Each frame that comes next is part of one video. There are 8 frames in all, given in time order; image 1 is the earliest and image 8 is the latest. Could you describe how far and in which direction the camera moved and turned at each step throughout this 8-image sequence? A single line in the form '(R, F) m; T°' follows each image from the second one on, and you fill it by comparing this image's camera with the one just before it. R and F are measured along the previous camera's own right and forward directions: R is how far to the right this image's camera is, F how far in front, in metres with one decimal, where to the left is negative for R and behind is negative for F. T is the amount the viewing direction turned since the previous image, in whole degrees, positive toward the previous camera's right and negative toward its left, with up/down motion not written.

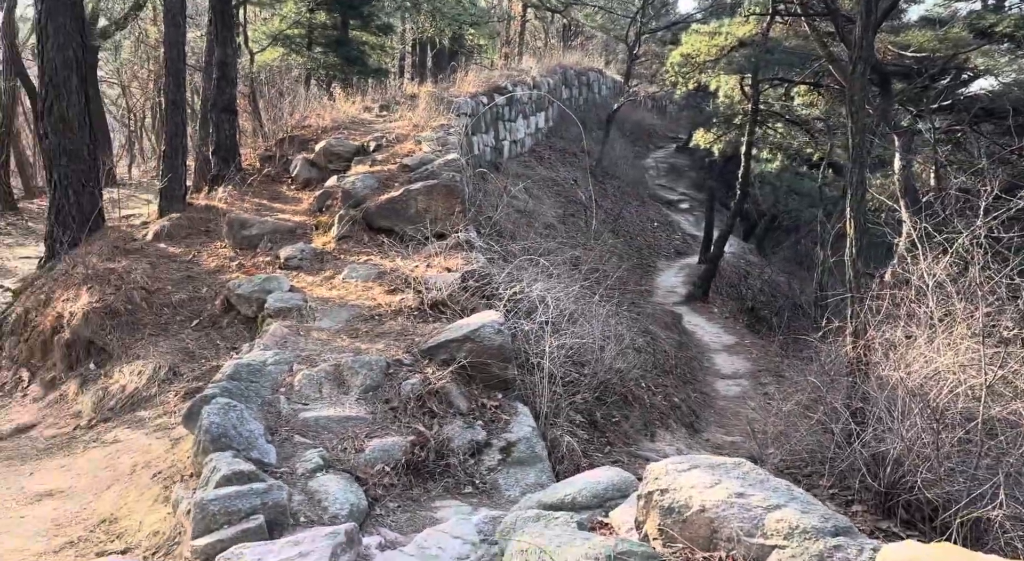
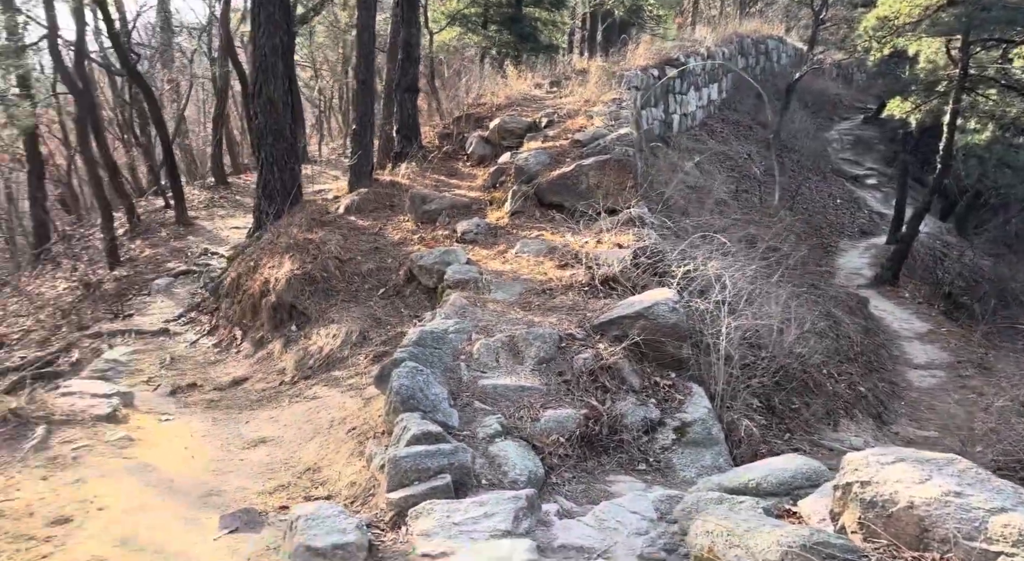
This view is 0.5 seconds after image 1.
(-0.1, -0.1) m; -10°
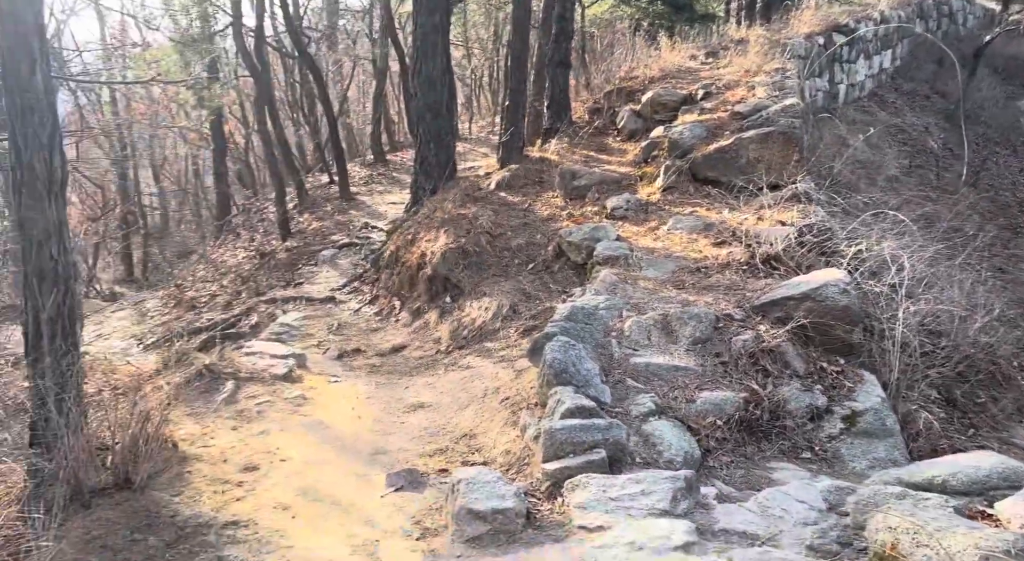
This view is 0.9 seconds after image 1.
(-0.1, +0.1) m; -9°
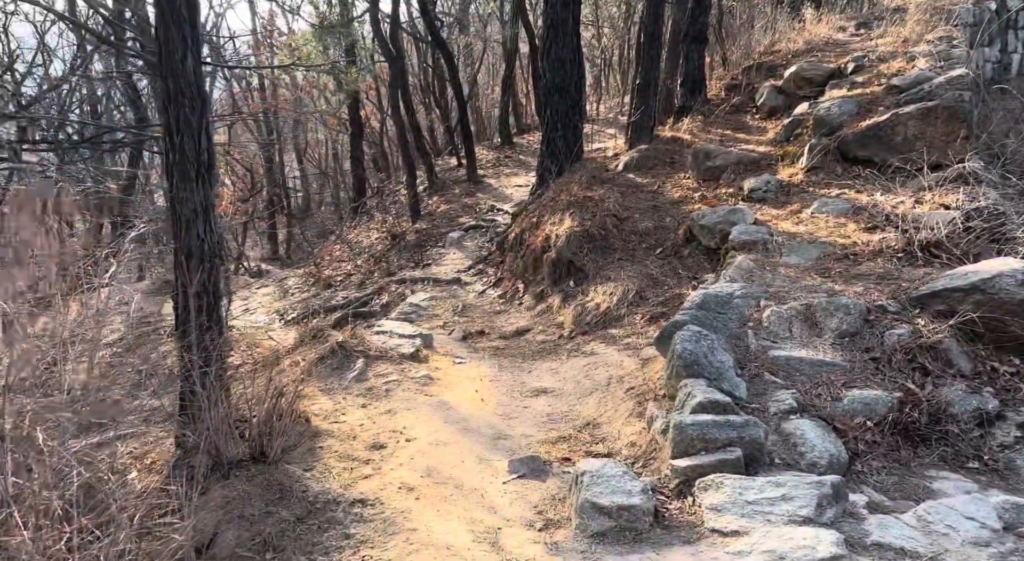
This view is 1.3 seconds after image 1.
(0.0, +0.2) m; -8°
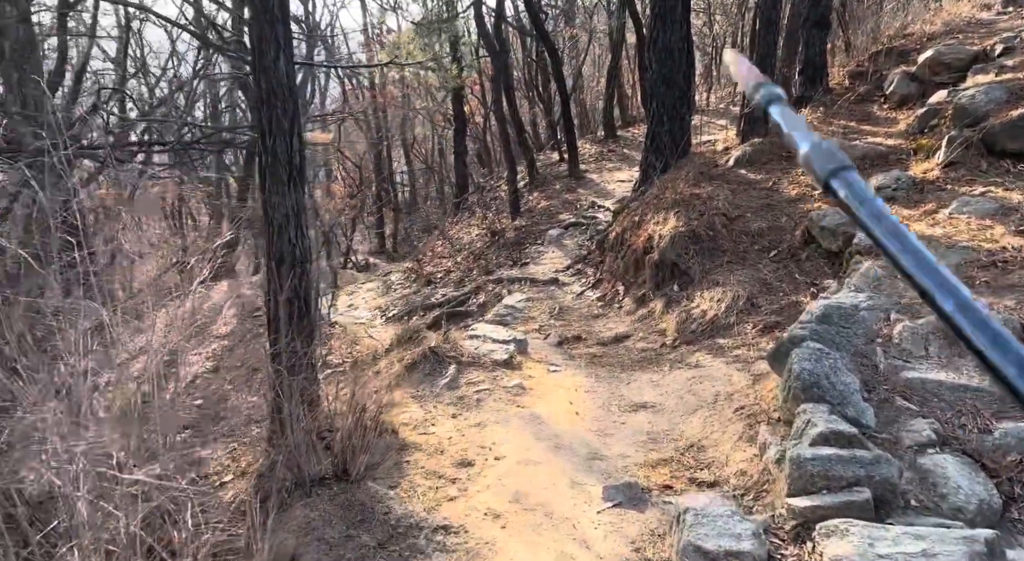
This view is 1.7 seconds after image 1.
(0.0, +0.4) m; -7°
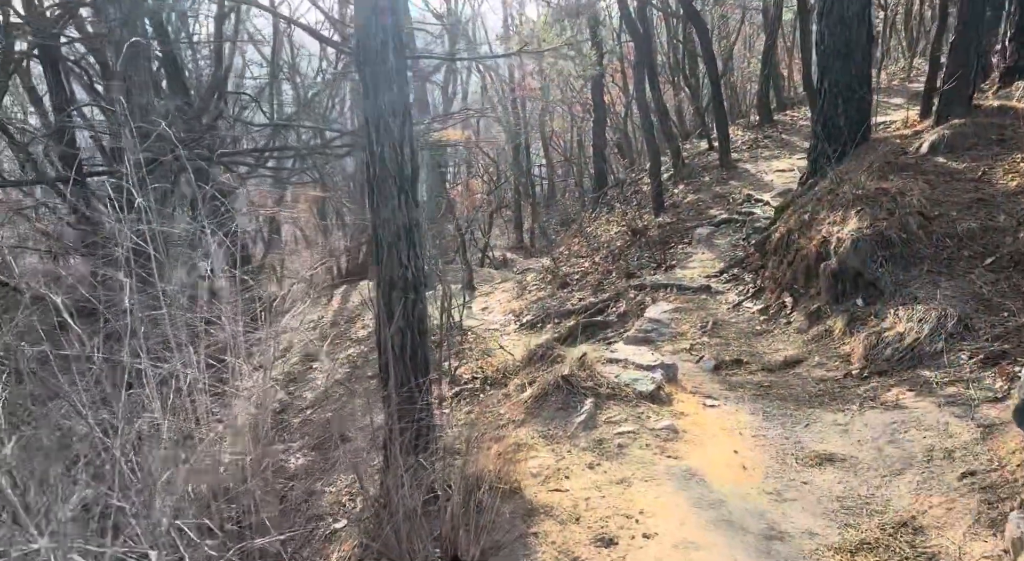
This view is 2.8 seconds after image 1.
(-0.1, +1.0) m; -9°
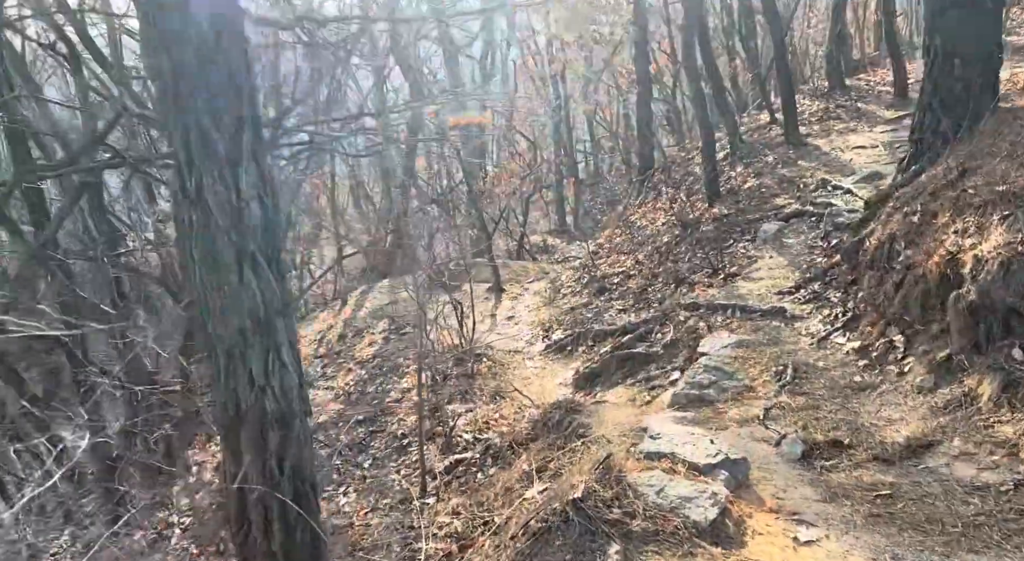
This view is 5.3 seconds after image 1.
(+0.3, +2.0) m; -3°
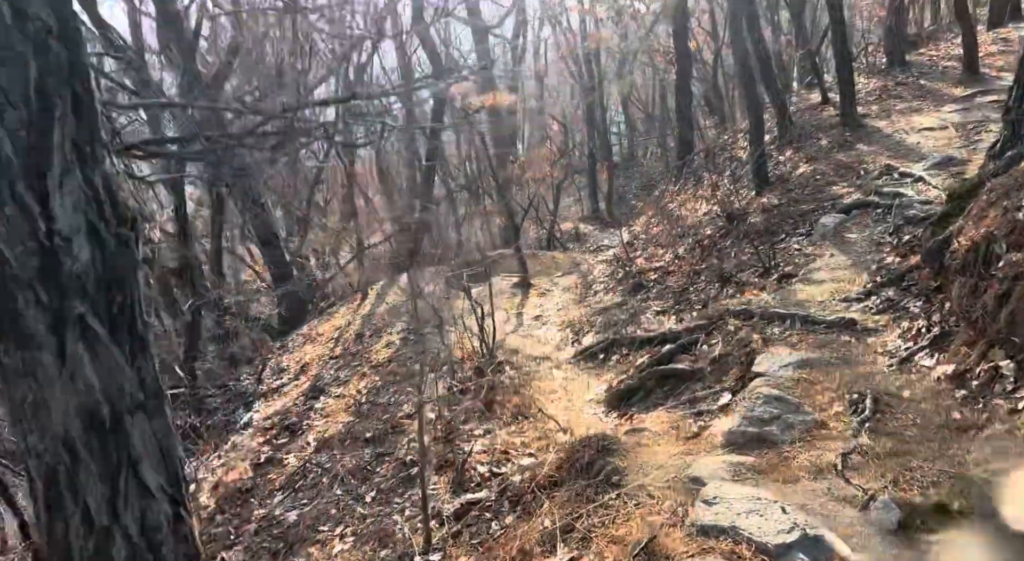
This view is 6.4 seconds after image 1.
(+0.1, +1.0) m; -2°
